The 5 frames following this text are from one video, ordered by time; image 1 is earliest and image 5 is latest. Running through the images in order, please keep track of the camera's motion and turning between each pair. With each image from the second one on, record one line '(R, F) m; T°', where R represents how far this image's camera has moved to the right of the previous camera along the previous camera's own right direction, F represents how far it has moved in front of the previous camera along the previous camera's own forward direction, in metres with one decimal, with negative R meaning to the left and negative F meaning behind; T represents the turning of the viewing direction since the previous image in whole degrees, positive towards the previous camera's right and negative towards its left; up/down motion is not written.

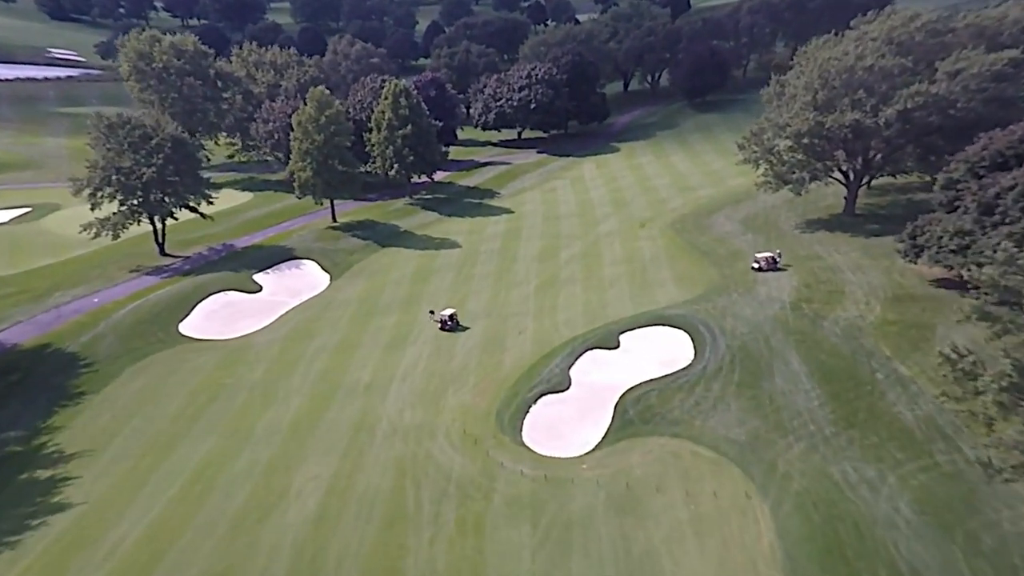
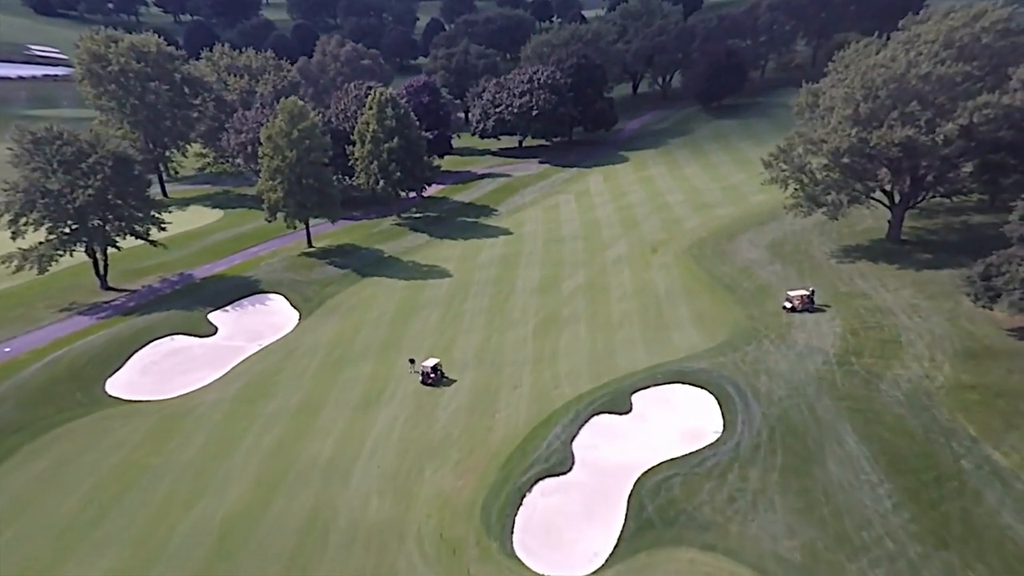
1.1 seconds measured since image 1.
(+0.6, +5.7) m; 0°
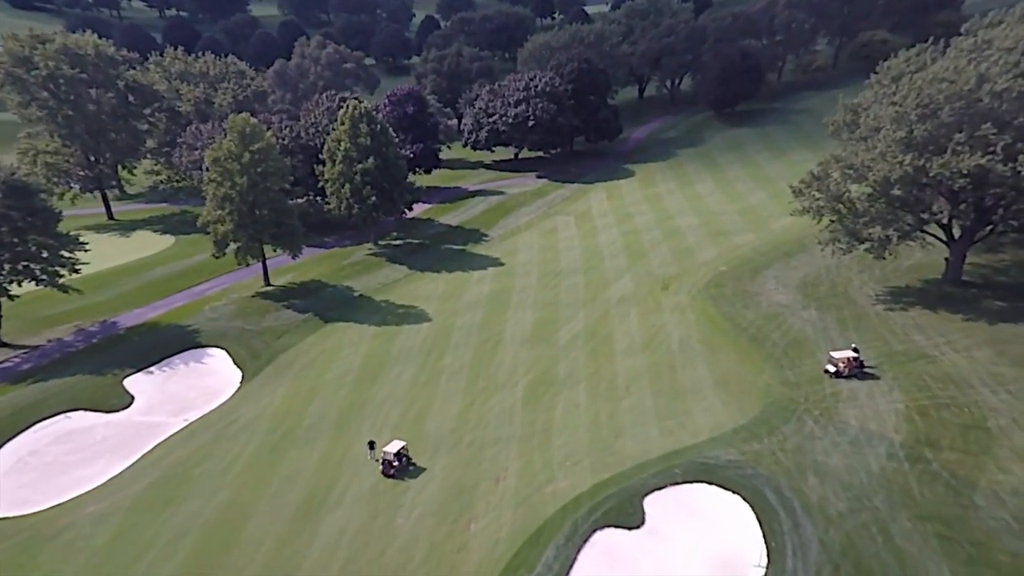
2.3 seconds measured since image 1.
(+0.8, +6.5) m; 0°
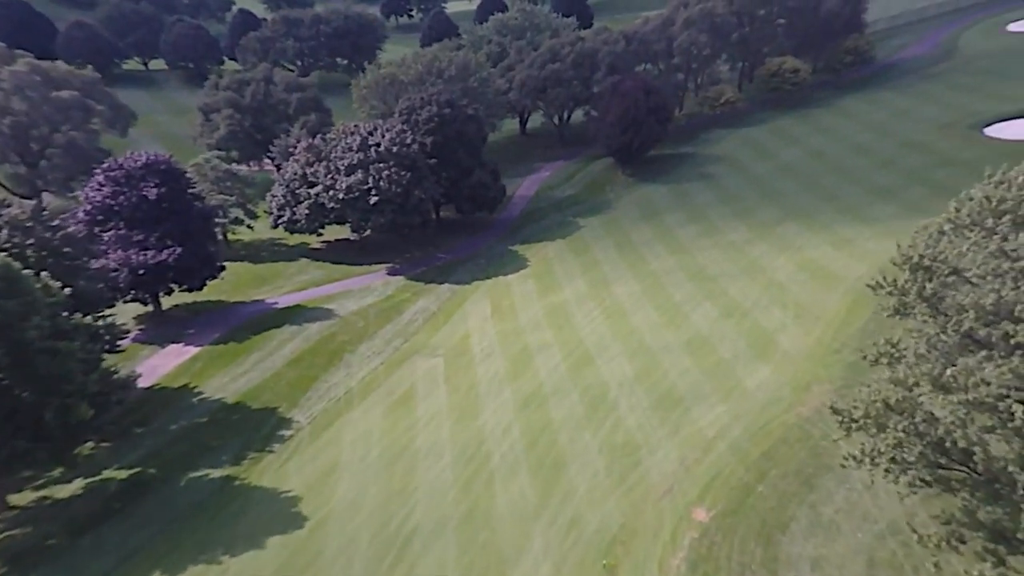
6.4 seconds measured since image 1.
(+3.2, +22.3) m; +12°
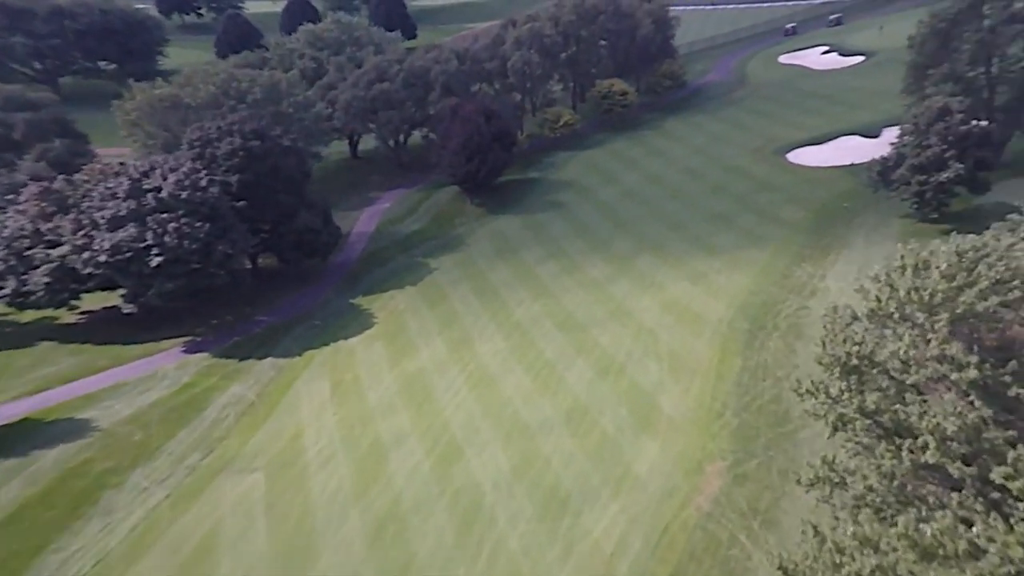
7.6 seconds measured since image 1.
(+0.5, +7.4) m; +15°
